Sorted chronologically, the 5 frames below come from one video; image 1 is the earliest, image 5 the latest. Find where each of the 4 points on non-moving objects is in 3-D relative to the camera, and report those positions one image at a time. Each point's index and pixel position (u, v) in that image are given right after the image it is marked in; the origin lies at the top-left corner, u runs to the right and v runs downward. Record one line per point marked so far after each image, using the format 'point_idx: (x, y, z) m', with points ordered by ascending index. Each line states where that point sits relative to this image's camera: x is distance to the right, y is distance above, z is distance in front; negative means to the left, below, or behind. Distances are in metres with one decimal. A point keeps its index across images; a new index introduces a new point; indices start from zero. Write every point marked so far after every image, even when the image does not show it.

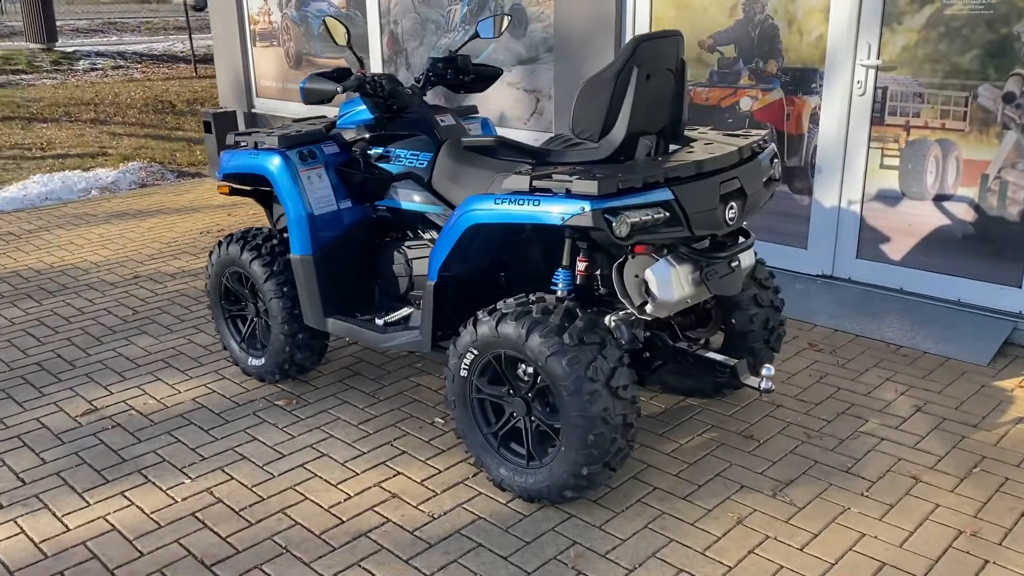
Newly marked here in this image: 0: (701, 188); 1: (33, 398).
0: (+0.7, +0.4, +3.3) m
1: (-2.5, -0.6, +4.6) m
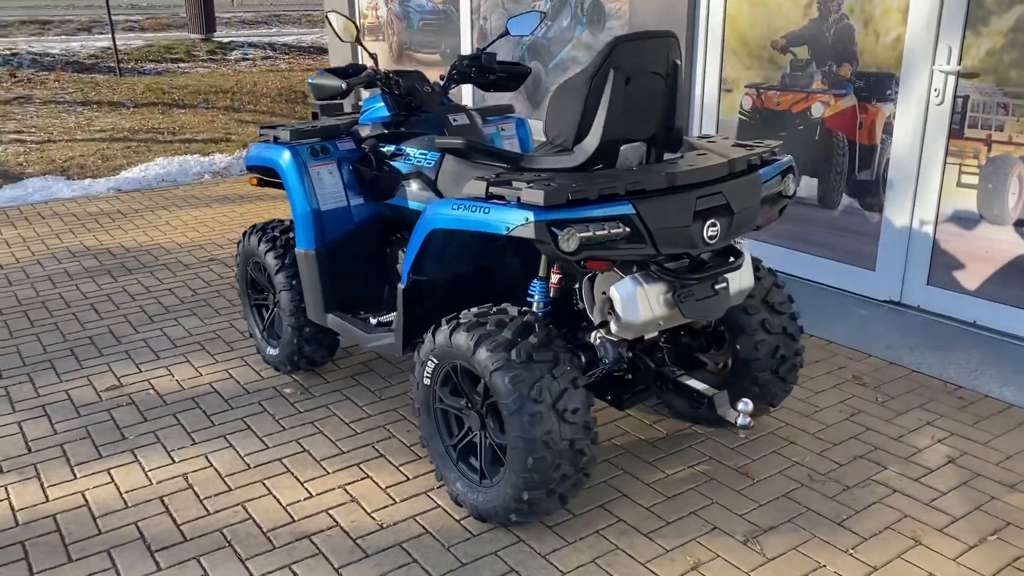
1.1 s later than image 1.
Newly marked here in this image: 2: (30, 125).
0: (+0.5, +0.3, +3.1) m
1: (-2.4, -0.5, +4.9) m
2: (-6.5, +2.2, +11.9) m
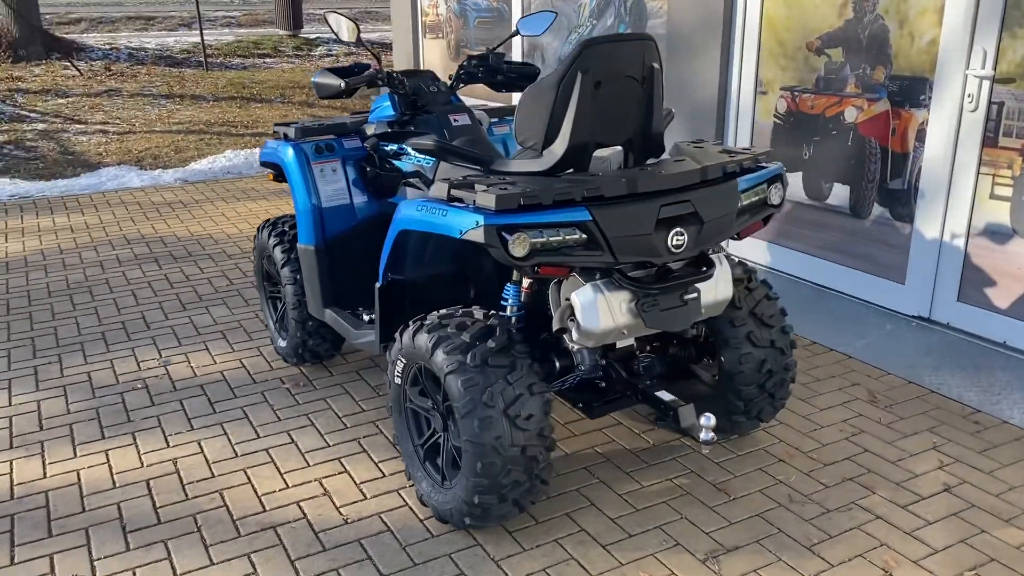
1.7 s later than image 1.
0: (+0.4, +0.3, +3.0) m
1: (-2.4, -0.4, +5.2) m
2: (-5.6, +2.4, +12.5) m
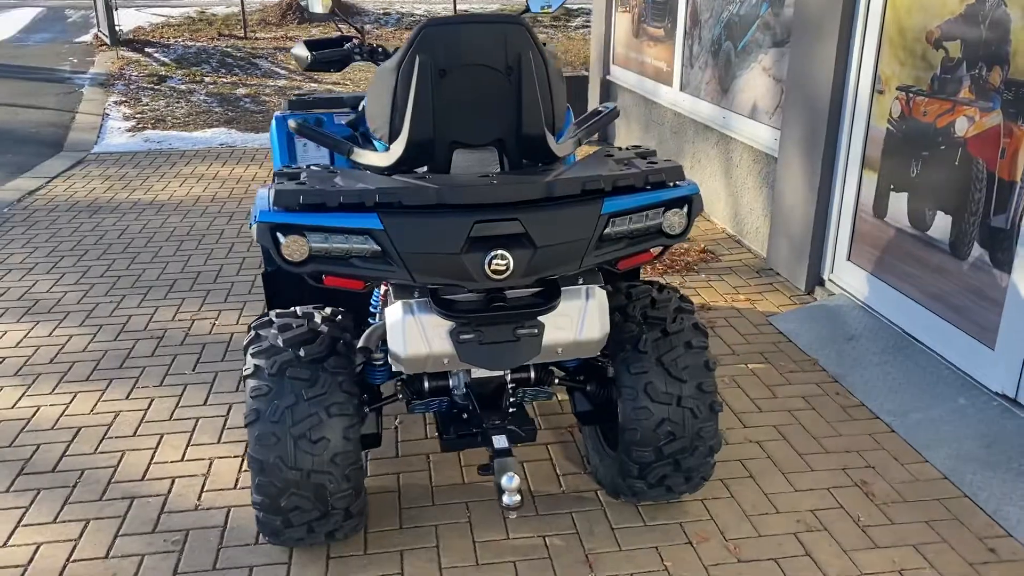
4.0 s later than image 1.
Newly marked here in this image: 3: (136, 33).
0: (-0.2, +0.2, +2.6) m
1: (-2.2, -0.1, +5.5) m
2: (-2.5, +3.2, +13.4) m
3: (-7.0, +4.7, +16.4) m
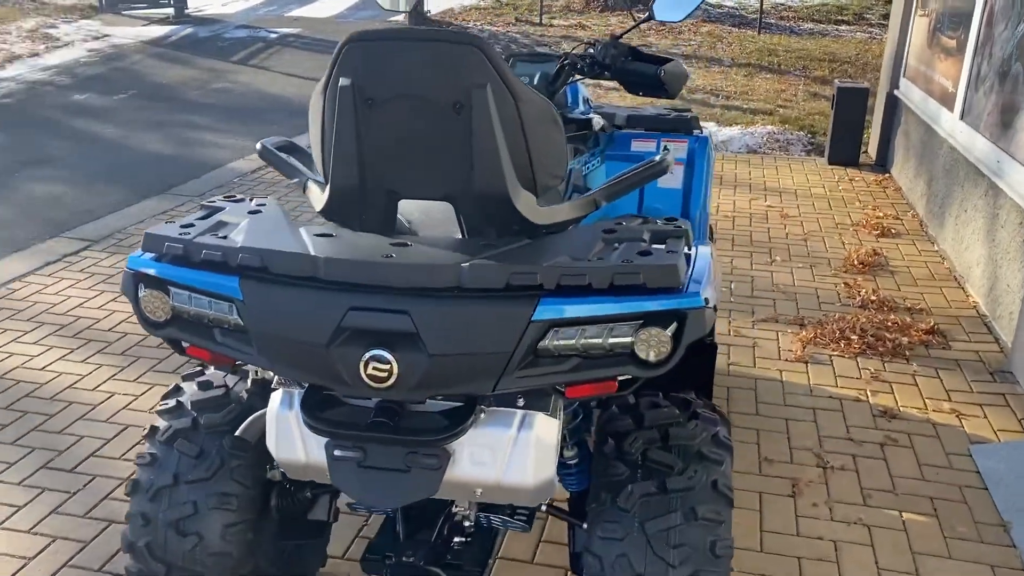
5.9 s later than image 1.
0: (-0.5, 0.0, +1.9) m
1: (-1.3, 0.0, +5.4) m
2: (+1.6, +3.1, +12.8) m
3: (-1.3, +5.3, +17.1) m
